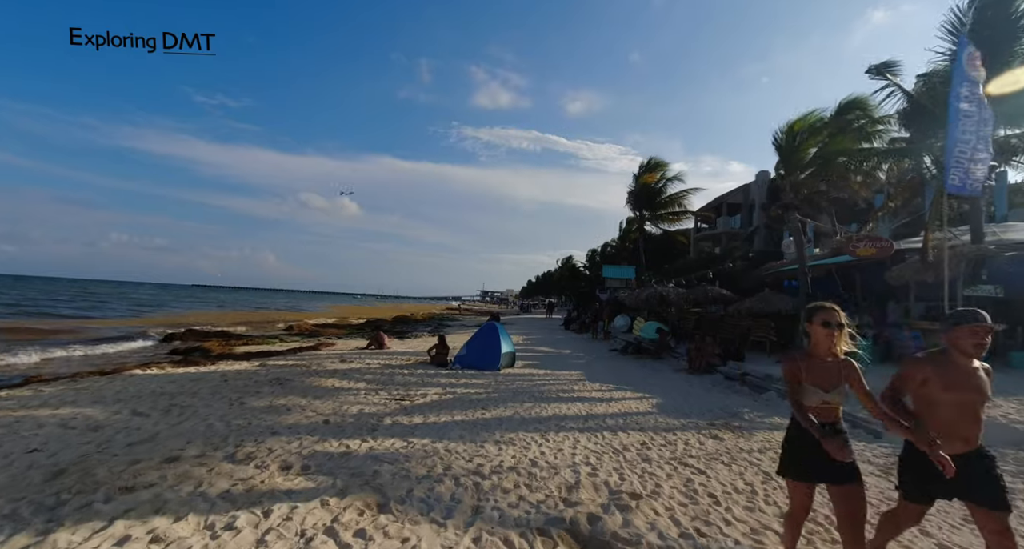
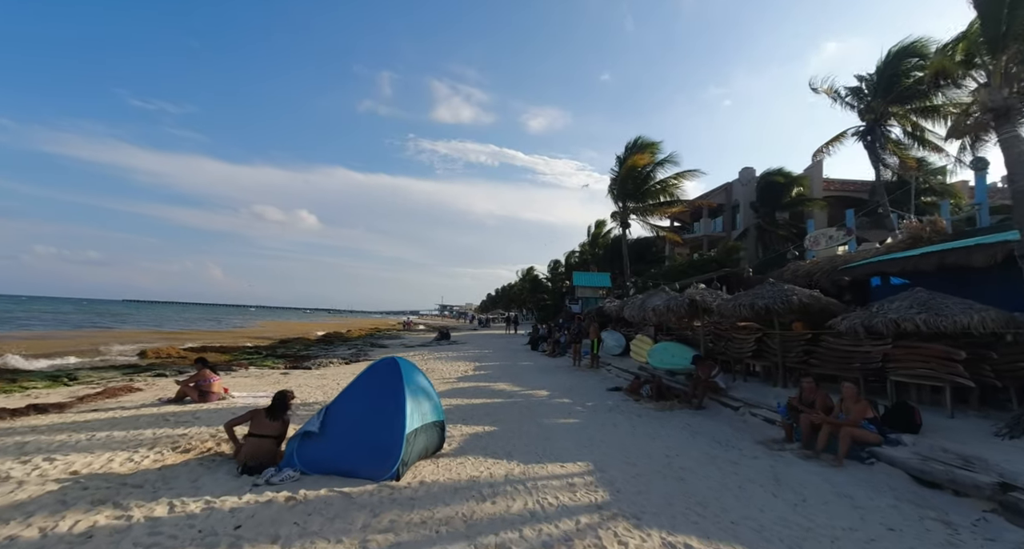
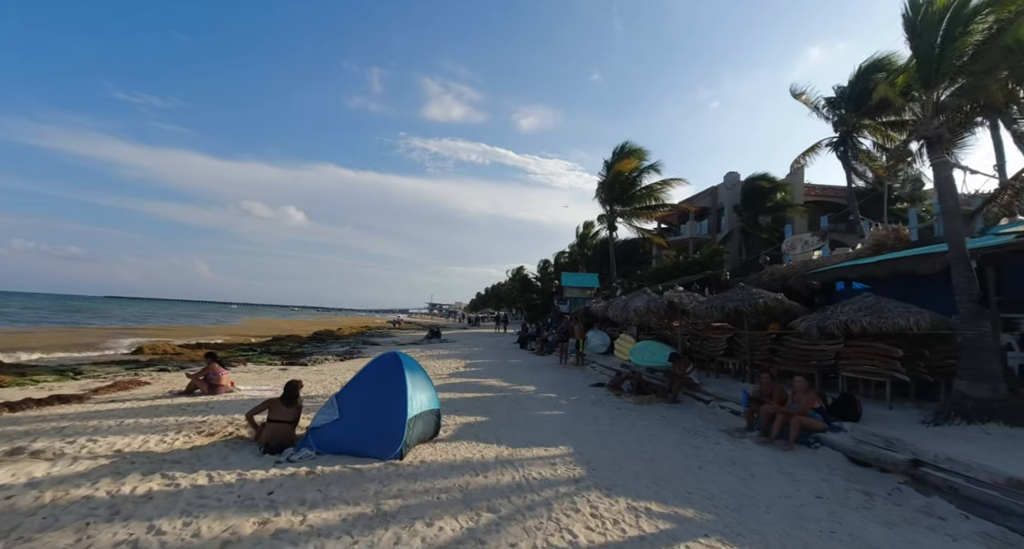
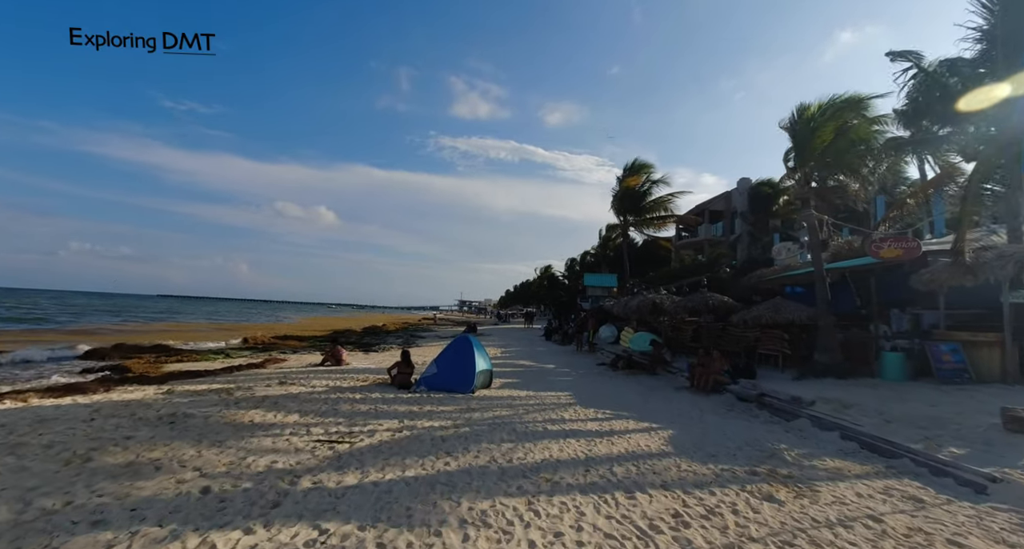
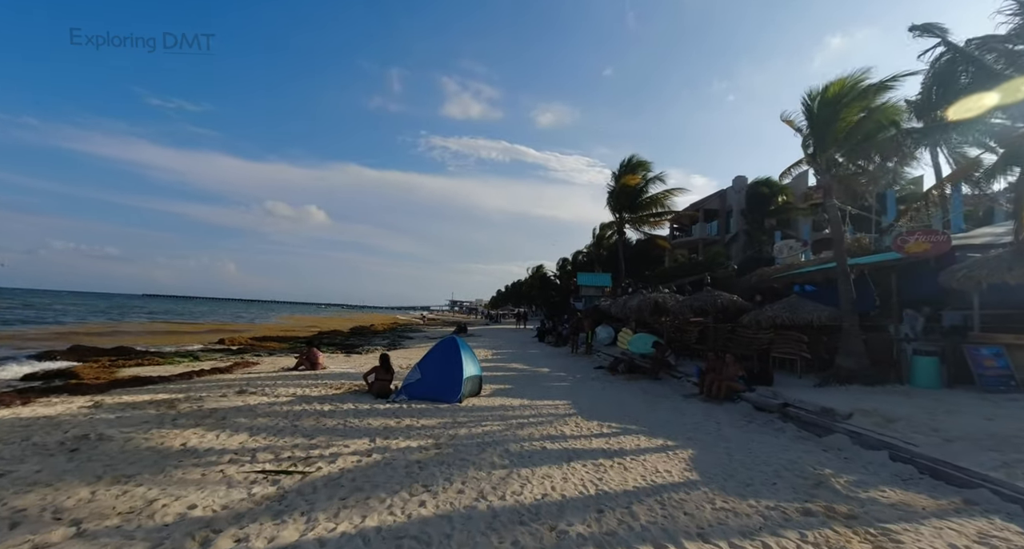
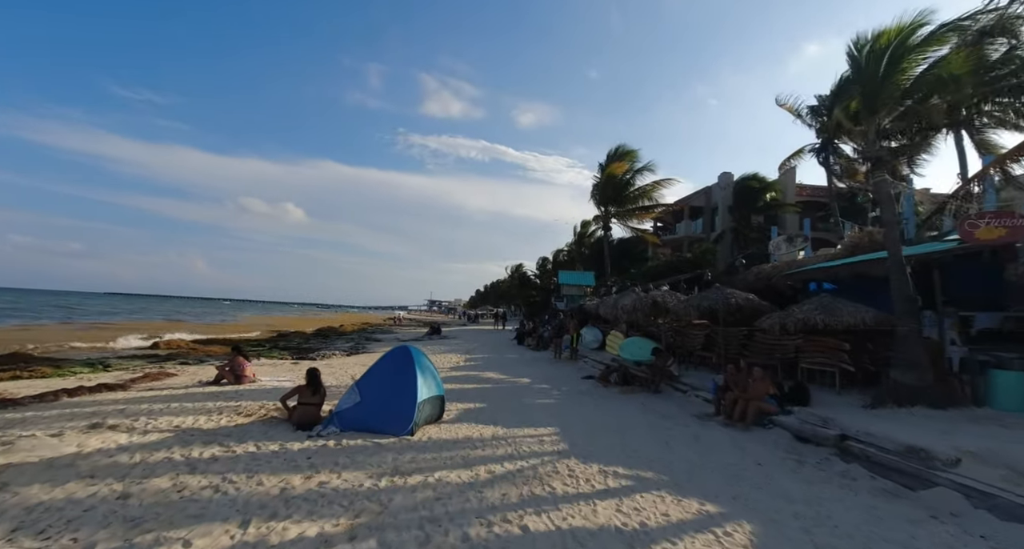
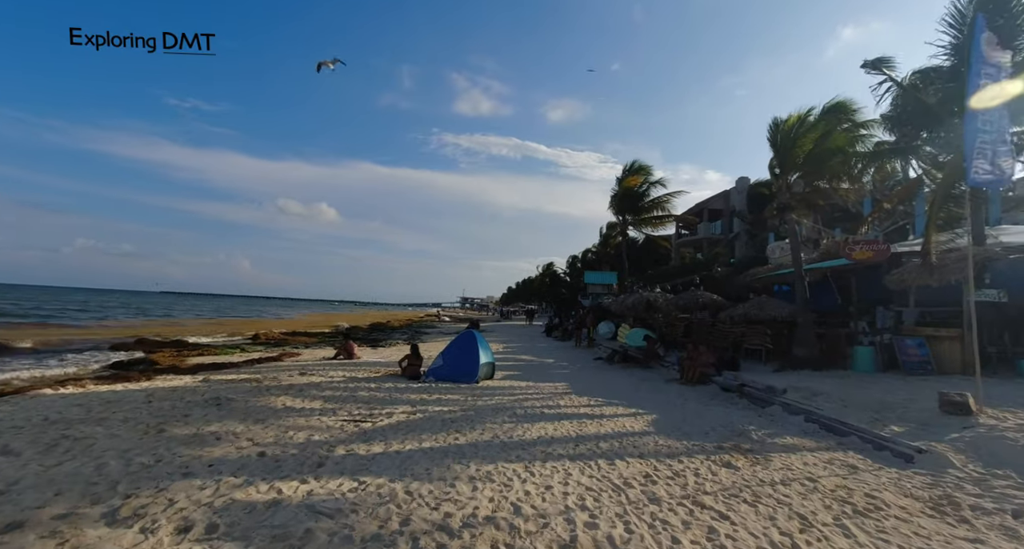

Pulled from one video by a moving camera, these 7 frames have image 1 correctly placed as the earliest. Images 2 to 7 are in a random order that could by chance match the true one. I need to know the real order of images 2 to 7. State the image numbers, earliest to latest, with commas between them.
7, 4, 5, 6, 3, 2
